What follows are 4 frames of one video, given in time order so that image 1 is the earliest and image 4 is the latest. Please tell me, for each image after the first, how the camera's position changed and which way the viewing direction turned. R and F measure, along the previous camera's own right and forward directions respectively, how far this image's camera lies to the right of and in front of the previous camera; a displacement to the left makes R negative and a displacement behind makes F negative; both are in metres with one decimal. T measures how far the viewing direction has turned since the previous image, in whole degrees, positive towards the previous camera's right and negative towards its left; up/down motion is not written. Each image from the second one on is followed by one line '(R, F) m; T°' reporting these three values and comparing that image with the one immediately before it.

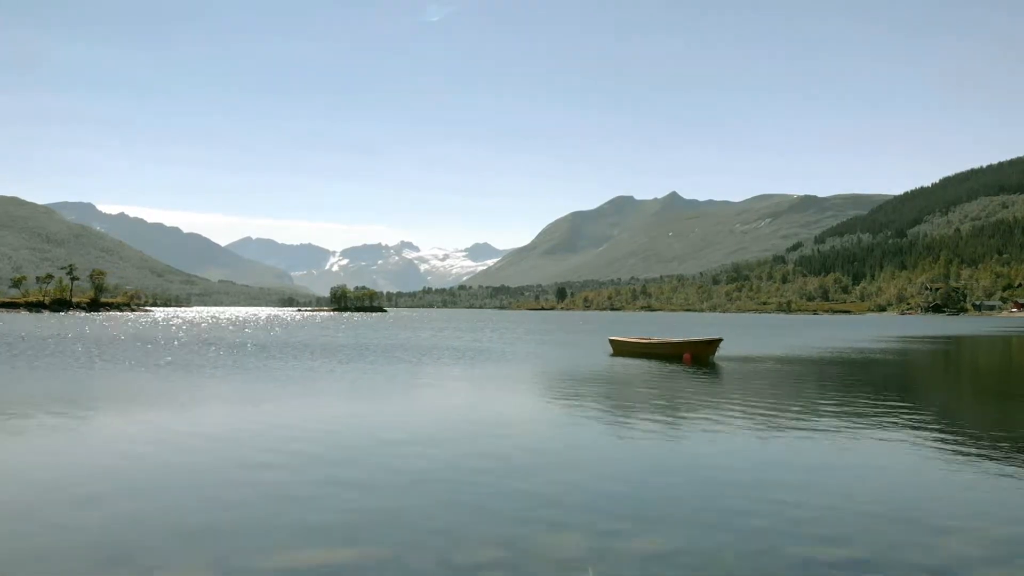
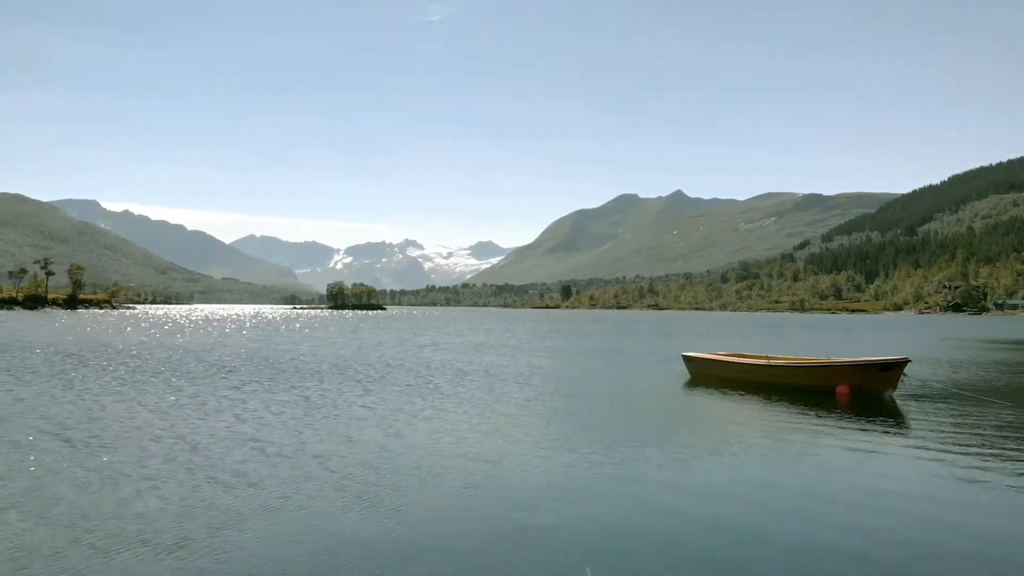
(-0.3, +9.9) m; 0°
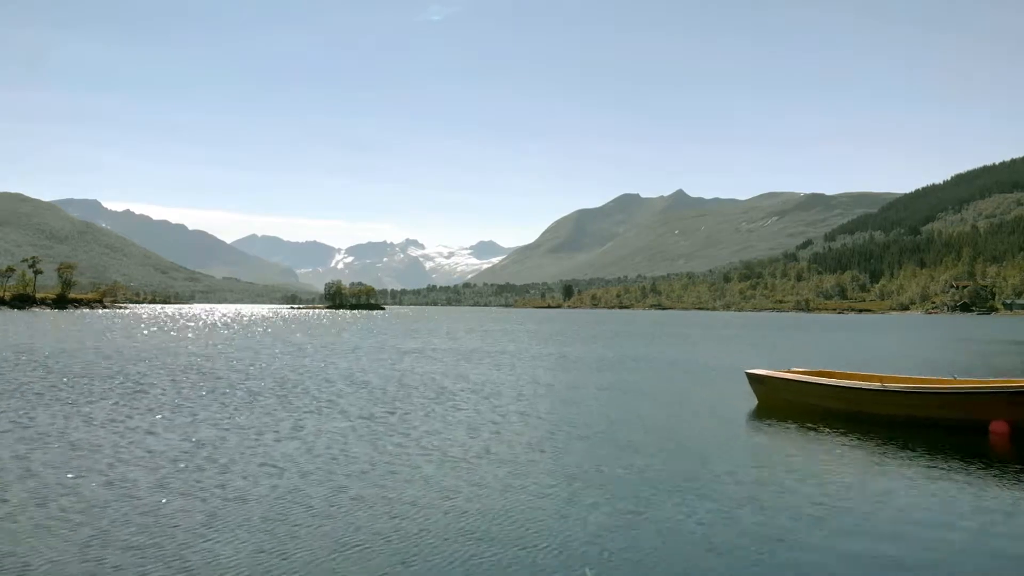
(-0.1, +4.1) m; 0°
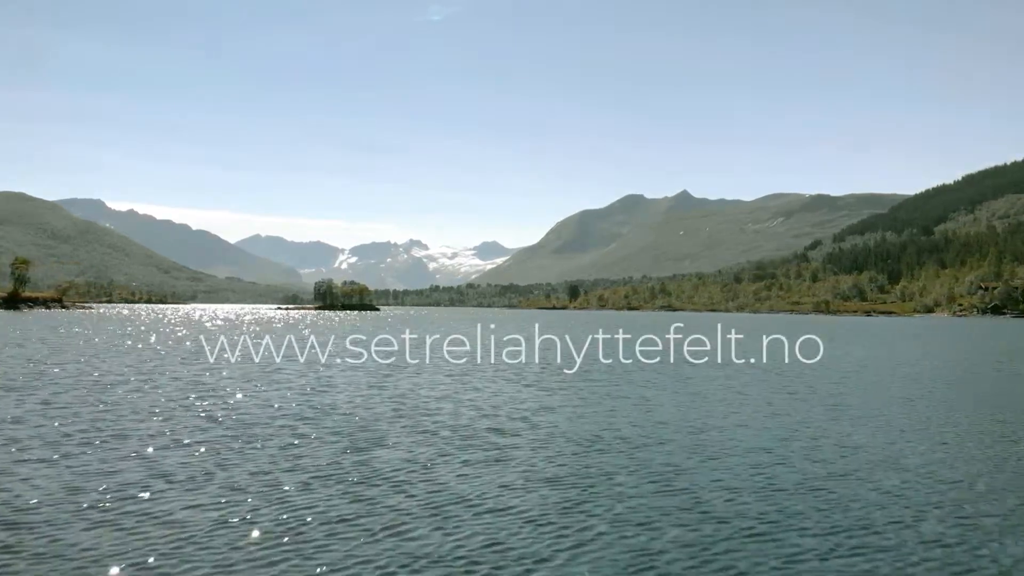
(-0.7, +15.4) m; 0°
